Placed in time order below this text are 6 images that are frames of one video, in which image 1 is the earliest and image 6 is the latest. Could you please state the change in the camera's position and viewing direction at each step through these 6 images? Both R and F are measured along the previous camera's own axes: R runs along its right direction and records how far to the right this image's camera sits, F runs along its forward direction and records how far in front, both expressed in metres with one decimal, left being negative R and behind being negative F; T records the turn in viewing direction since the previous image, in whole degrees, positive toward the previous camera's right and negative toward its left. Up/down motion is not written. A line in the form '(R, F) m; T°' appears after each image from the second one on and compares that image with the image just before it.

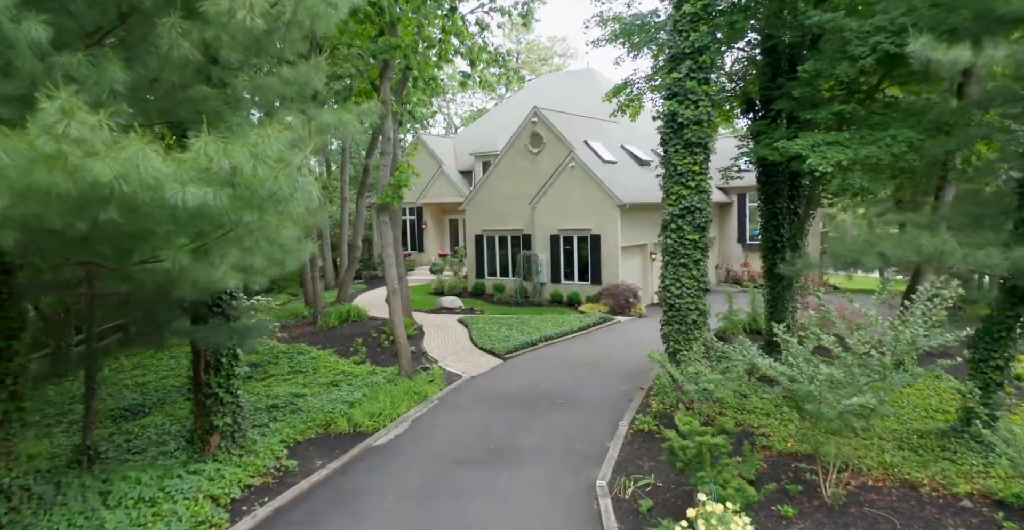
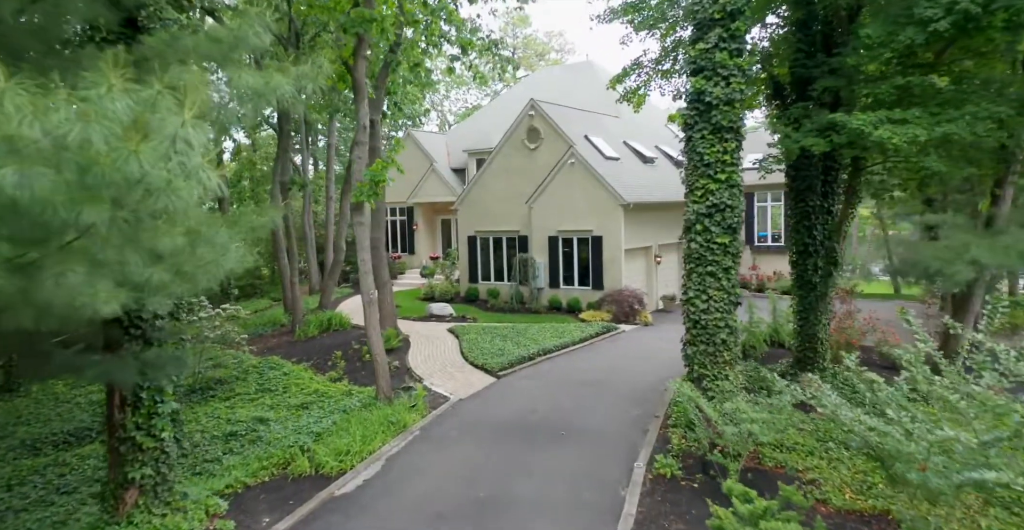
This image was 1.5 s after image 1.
(0.0, +1.6) m; 0°
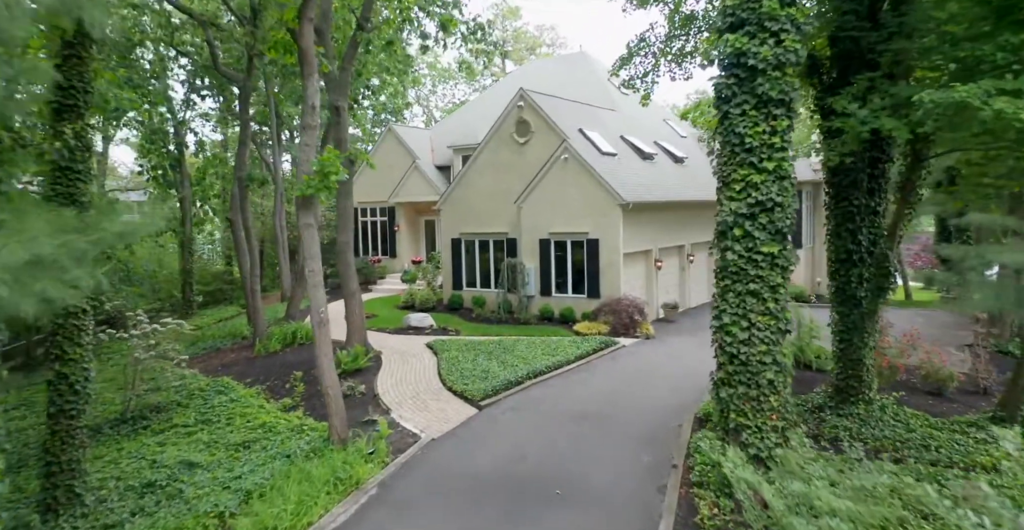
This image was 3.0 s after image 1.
(+0.1, +2.0) m; +1°
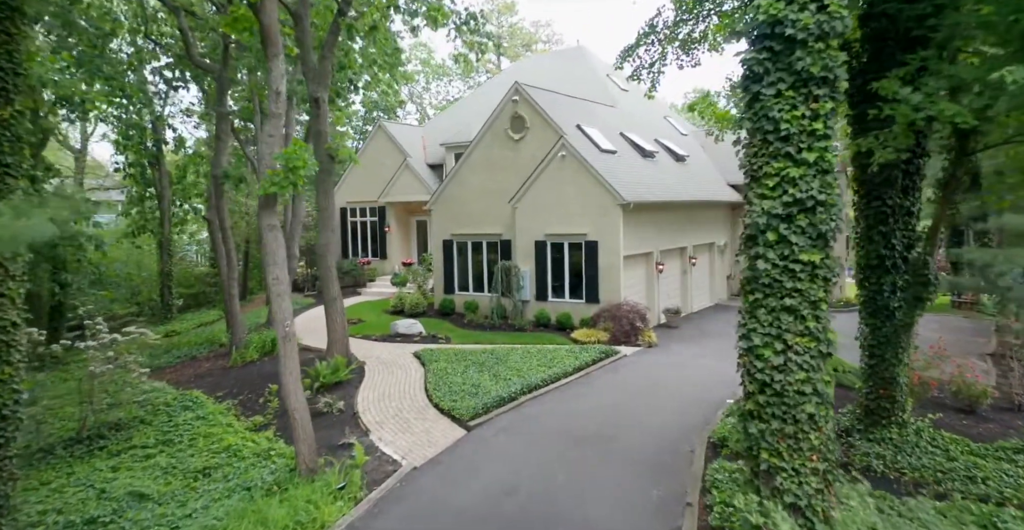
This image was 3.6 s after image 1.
(+0.1, +1.1) m; 0°
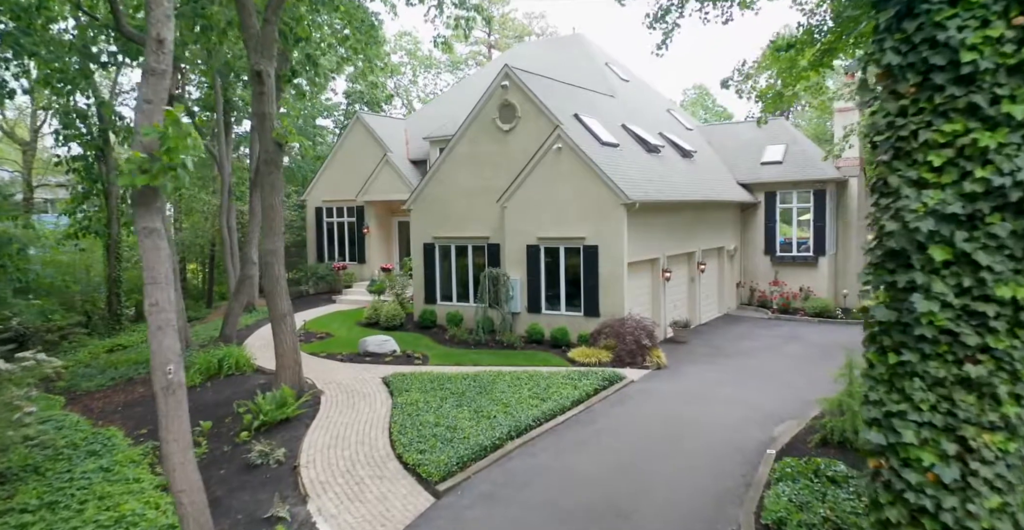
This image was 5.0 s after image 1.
(+0.1, +2.3) m; +1°
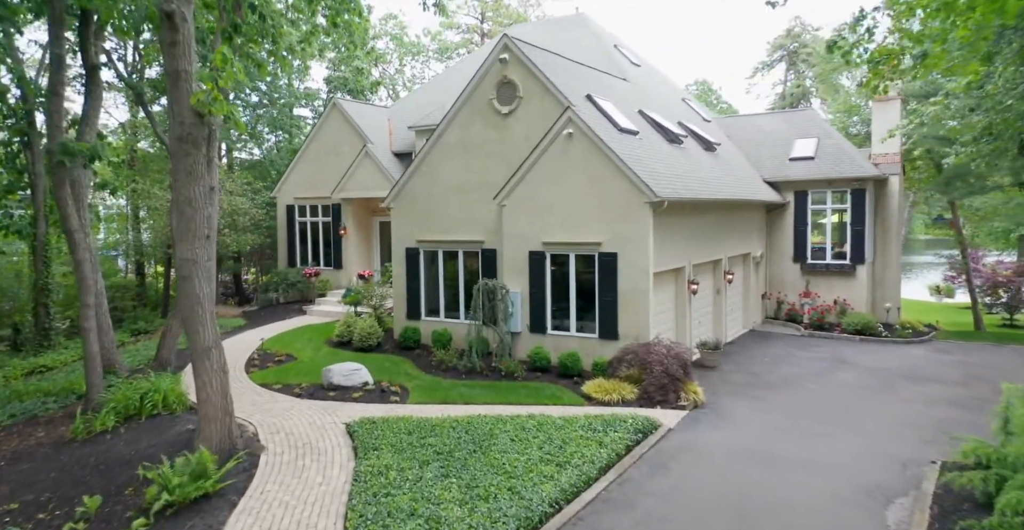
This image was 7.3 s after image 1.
(-0.2, +2.9) m; +1°
